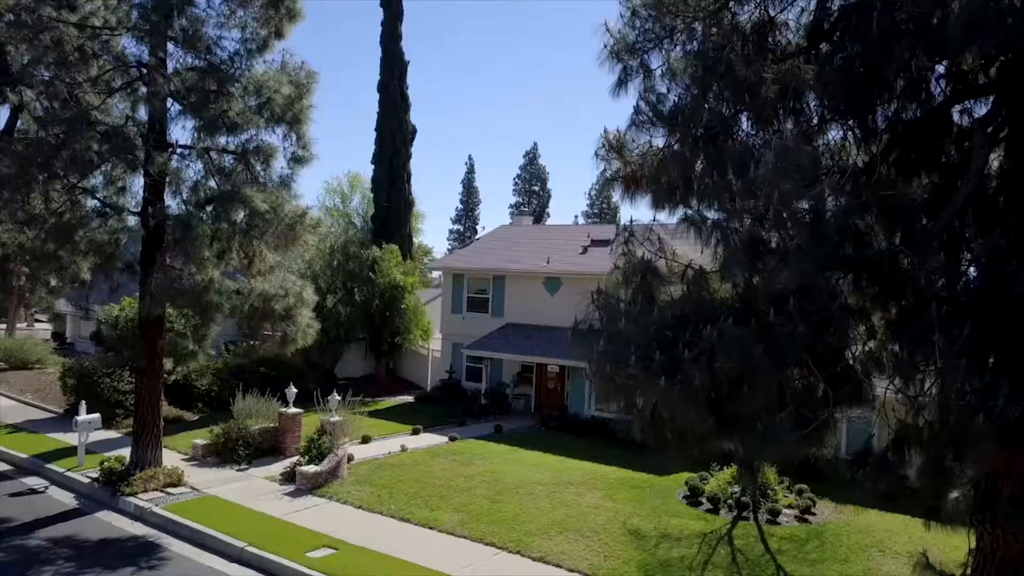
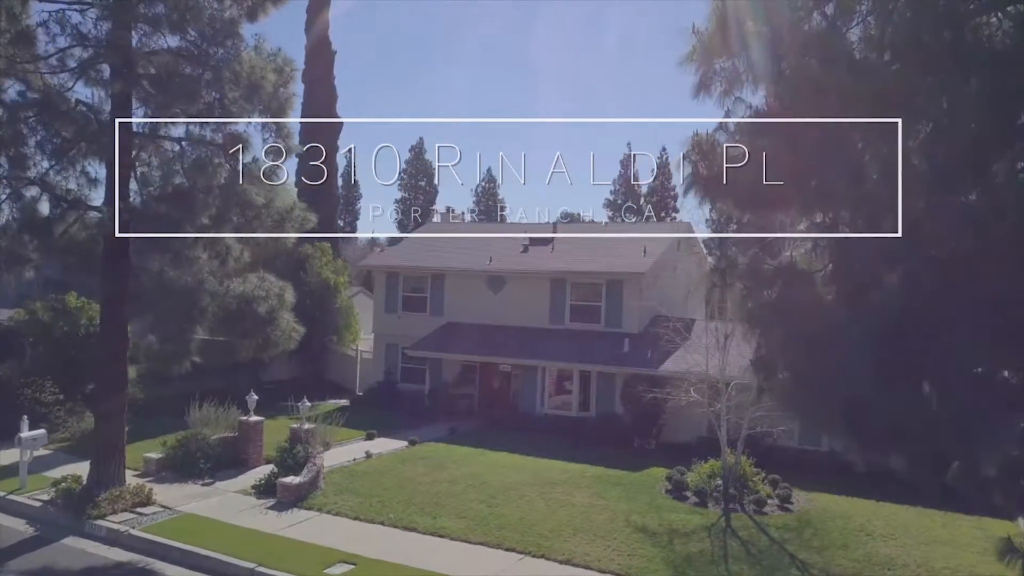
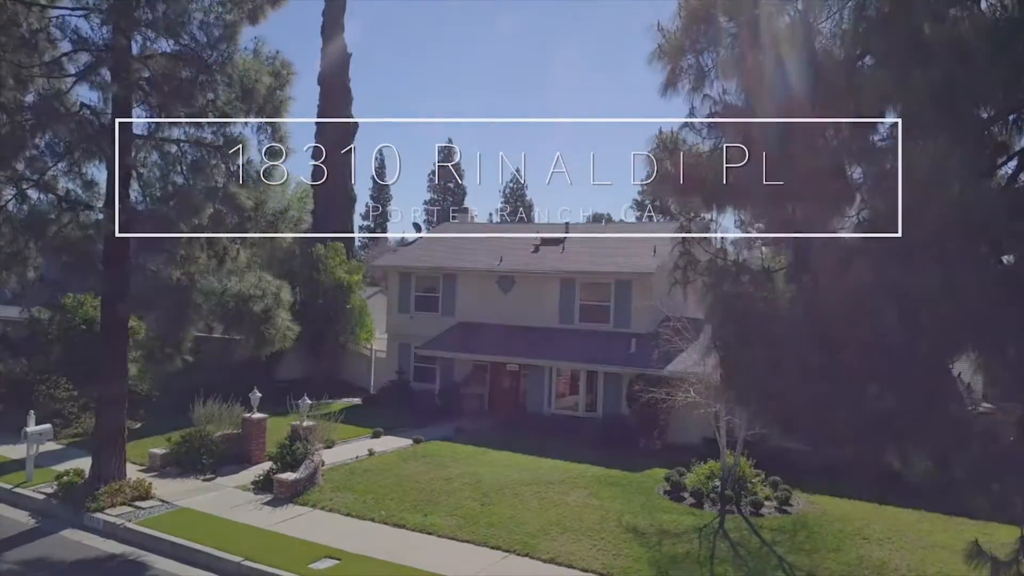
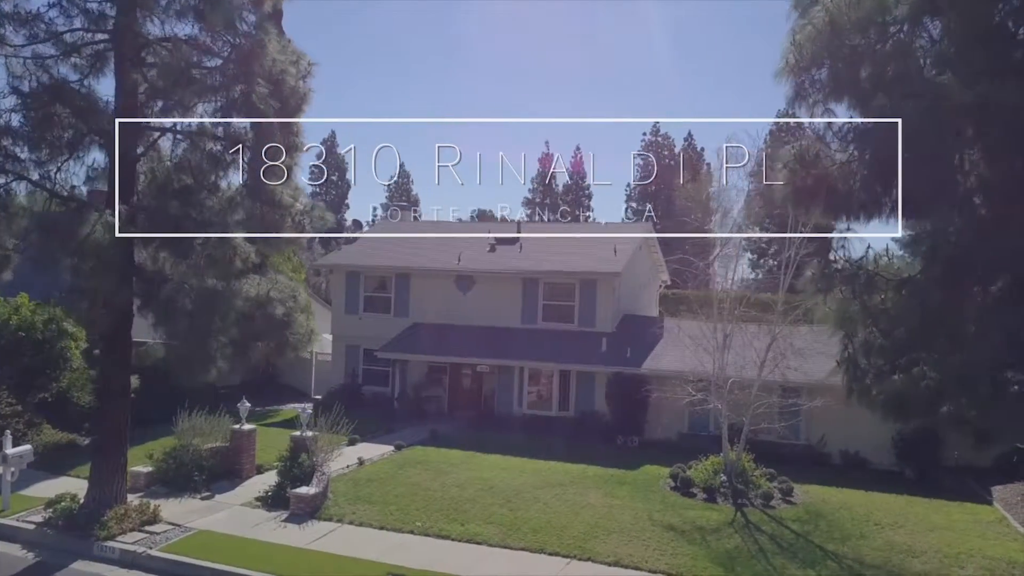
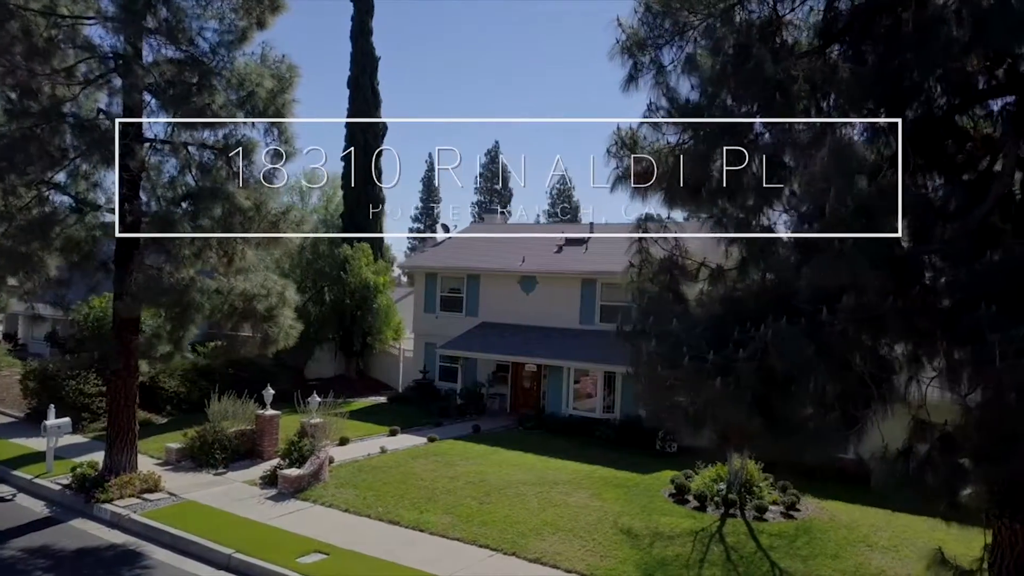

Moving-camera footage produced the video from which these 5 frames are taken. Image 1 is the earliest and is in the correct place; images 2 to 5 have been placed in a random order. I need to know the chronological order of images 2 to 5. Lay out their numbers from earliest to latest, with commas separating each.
5, 3, 2, 4
